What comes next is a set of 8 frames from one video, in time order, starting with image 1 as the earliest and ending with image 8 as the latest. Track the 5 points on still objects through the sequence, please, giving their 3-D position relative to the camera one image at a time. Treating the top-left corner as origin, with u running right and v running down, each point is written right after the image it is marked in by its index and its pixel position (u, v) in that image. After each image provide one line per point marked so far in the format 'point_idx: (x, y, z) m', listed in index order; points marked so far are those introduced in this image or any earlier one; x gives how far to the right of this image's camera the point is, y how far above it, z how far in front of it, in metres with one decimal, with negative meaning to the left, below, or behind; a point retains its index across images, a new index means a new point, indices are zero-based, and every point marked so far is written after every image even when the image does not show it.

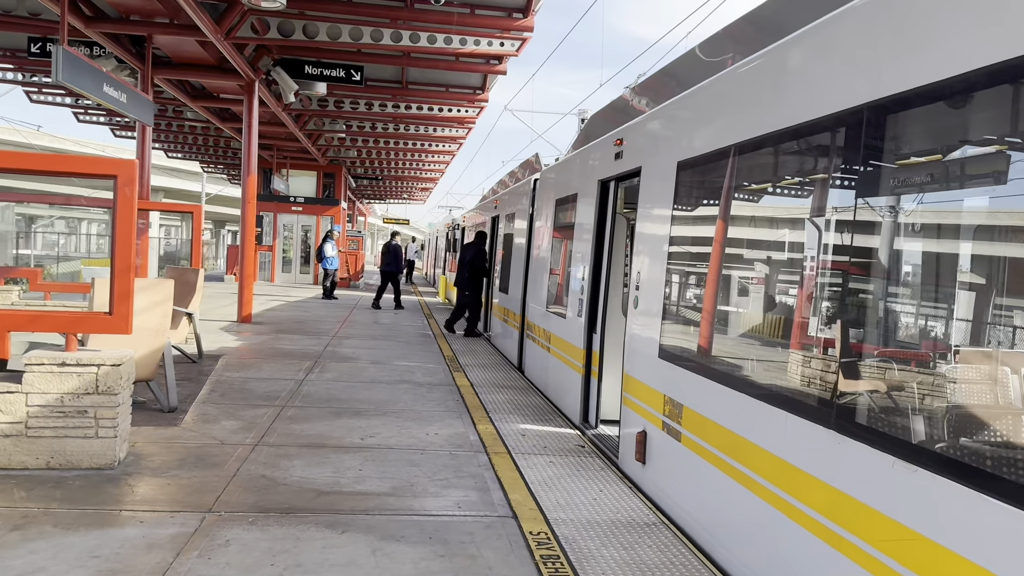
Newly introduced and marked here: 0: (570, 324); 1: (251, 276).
0: (+0.5, -0.3, +6.8) m
1: (-4.0, +0.2, +12.5) m
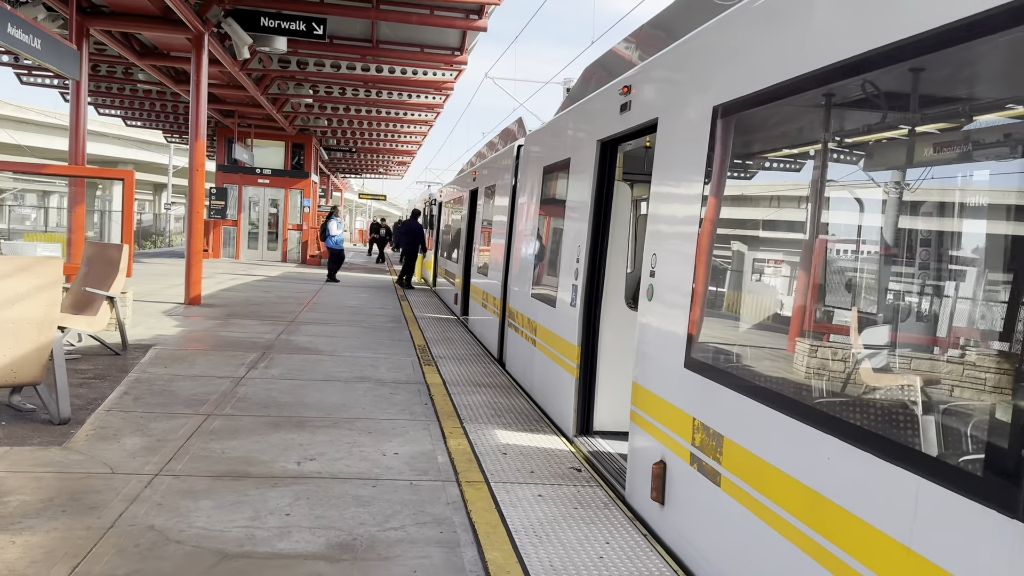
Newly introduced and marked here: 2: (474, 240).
0: (+0.3, -0.2, +5.6) m
1: (-4.3, +0.5, +11.2) m
2: (-0.6, +0.7, +11.9) m
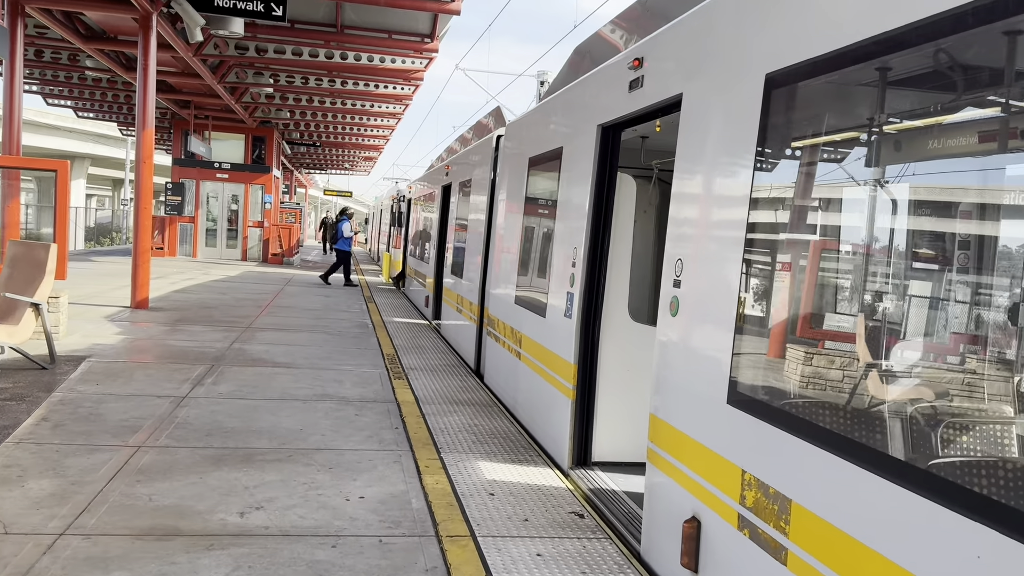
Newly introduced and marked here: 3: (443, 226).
0: (+0.2, -0.2, +4.9) m
1: (-4.6, +0.4, +10.3) m
2: (-0.9, +0.7, +11.2) m
3: (-1.0, +0.9, +11.7) m
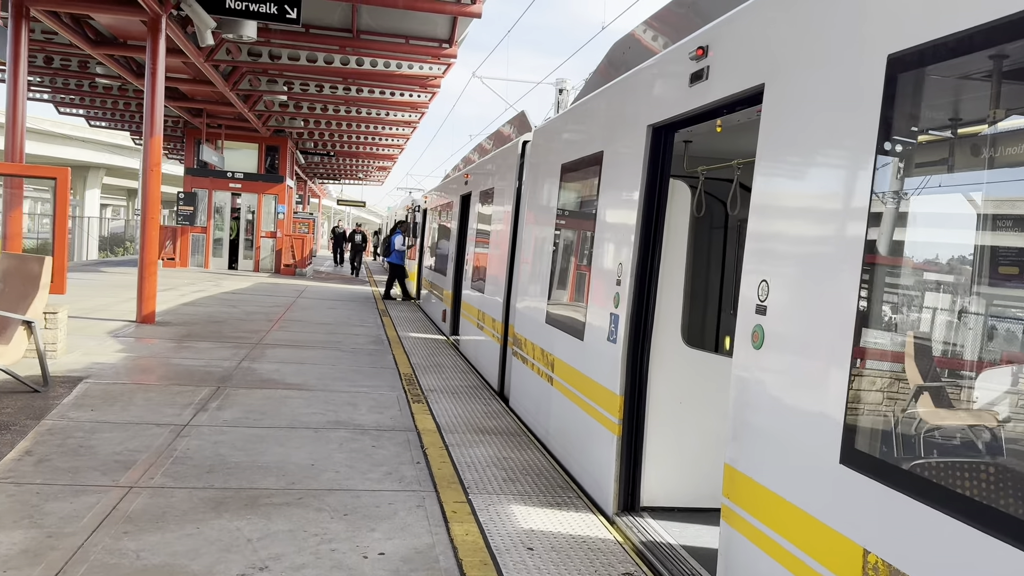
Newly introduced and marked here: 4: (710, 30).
0: (+0.4, -0.3, +4.4) m
1: (-4.3, +0.3, +9.9) m
2: (-0.6, +0.5, +10.7) m
3: (-0.7, +0.7, +11.2) m
4: (+0.8, +1.1, +3.4) m
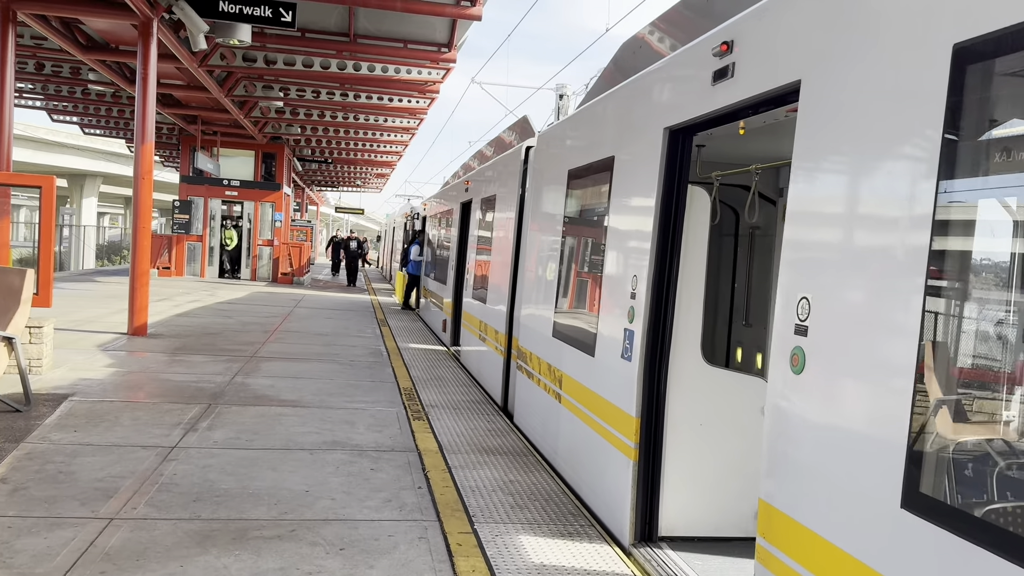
0: (+0.5, -0.4, +4.1) m
1: (-4.3, +0.1, +9.6) m
2: (-0.6, +0.4, +10.4) m
3: (-0.7, +0.6, +10.9) m
4: (+0.9, +1.0, +3.2) m
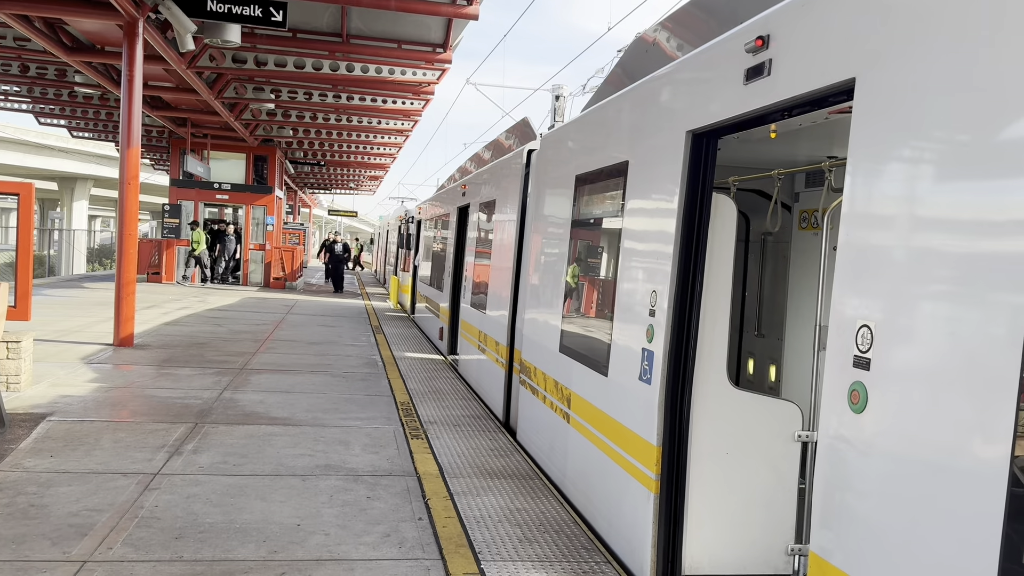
0: (+0.5, -0.5, +3.8) m
1: (-4.3, 0.0, +9.2) m
2: (-0.6, +0.3, +10.1) m
3: (-0.7, +0.5, +10.6) m
4: (+0.9, +0.9, +2.9) m
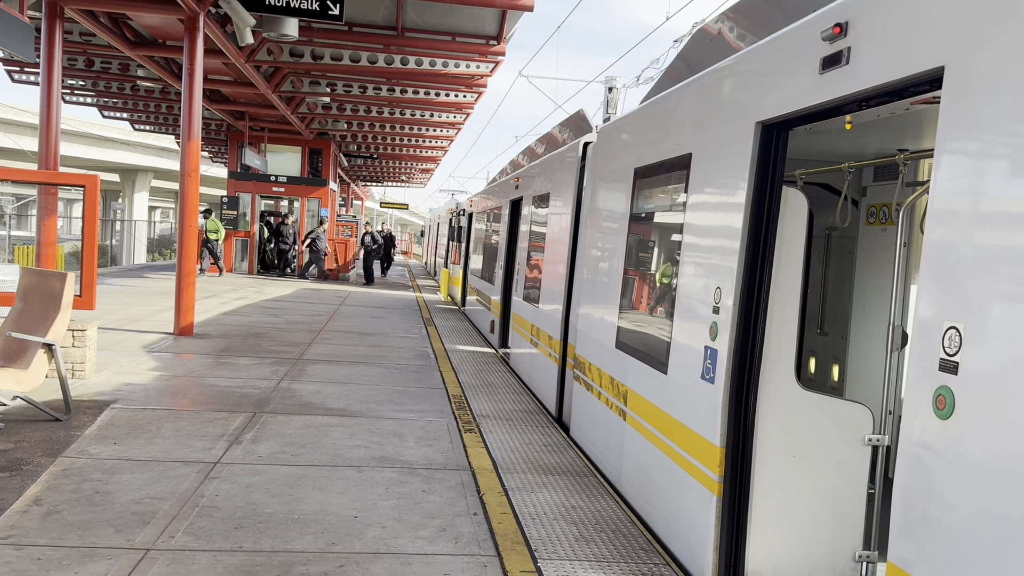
0: (+0.8, -0.5, +3.7) m
1: (-3.7, +0.1, +9.4) m
2: (0.0, +0.3, +10.1) m
3: (0.0, +0.6, +10.6) m
4: (+1.1, +0.9, +2.7) m
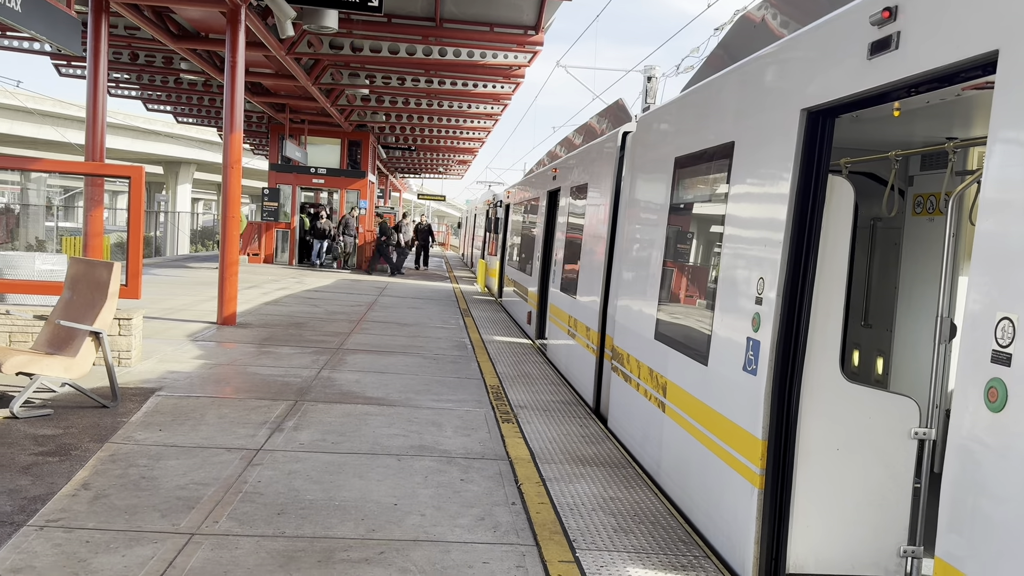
0: (+1.0, -0.4, +3.7) m
1: (-3.2, +0.3, +9.6) m
2: (+0.5, +0.5, +10.1) m
3: (+0.5, +0.7, +10.6) m
4: (+1.2, +1.0, +2.7) m
